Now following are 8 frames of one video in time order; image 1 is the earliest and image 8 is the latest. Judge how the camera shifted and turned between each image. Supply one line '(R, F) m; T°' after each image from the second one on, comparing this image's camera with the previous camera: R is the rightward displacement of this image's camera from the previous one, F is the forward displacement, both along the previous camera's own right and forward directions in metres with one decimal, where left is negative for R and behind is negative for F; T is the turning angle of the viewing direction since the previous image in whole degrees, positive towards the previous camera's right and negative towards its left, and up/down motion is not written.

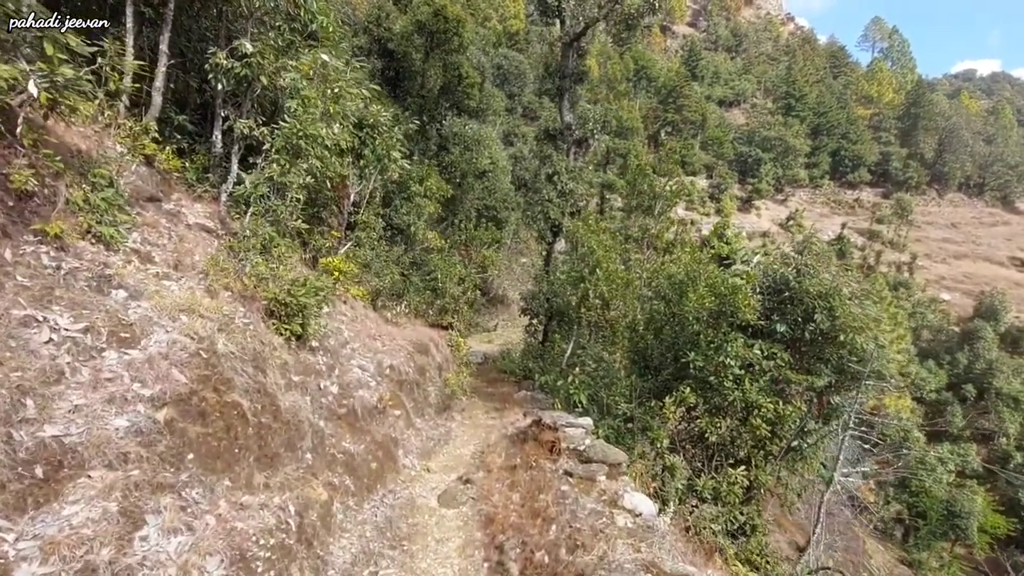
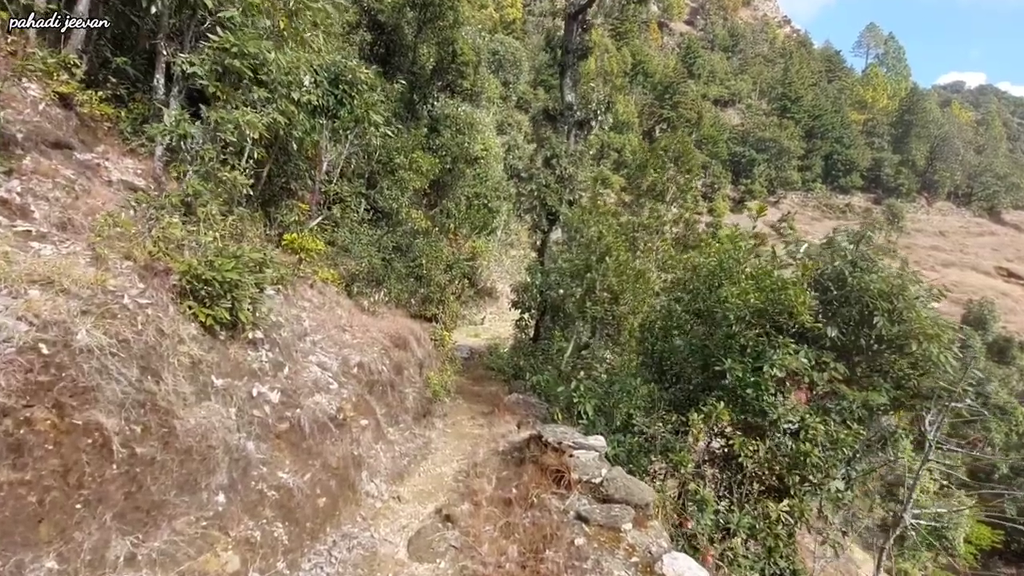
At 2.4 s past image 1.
(-0.1, +1.3) m; +1°
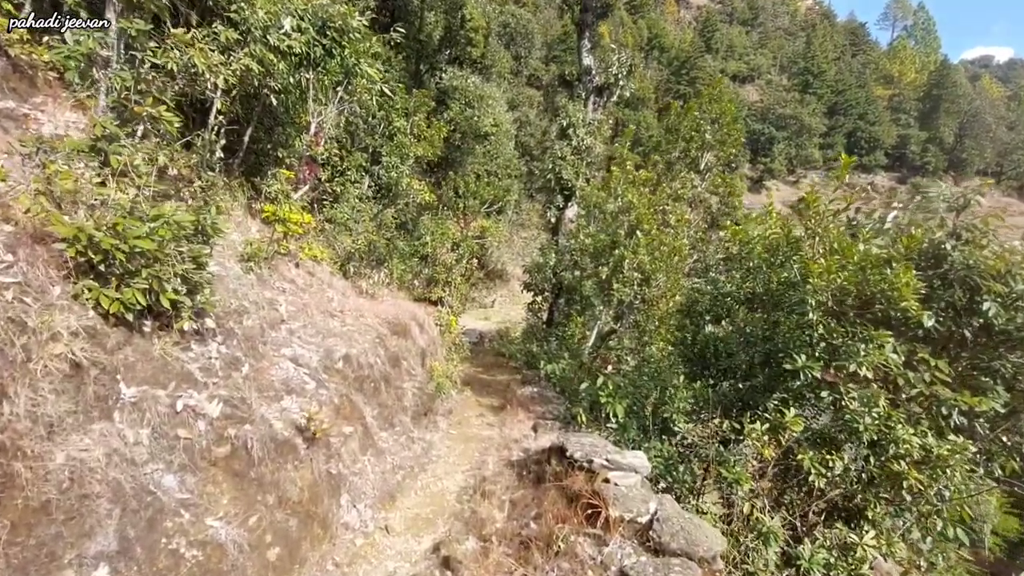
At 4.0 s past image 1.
(-0.1, +1.1) m; -1°
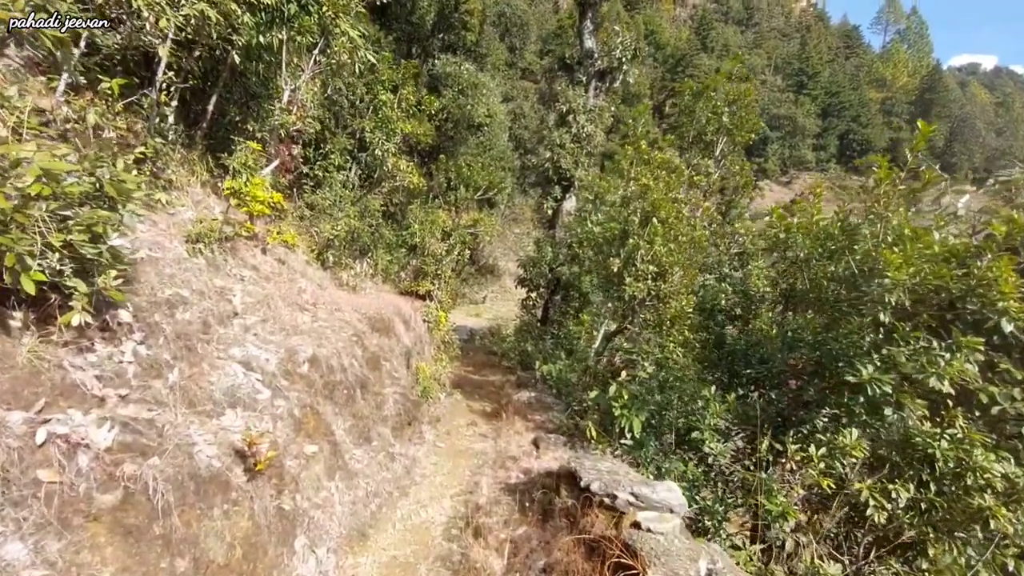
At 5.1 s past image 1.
(-0.1, +0.8) m; +1°
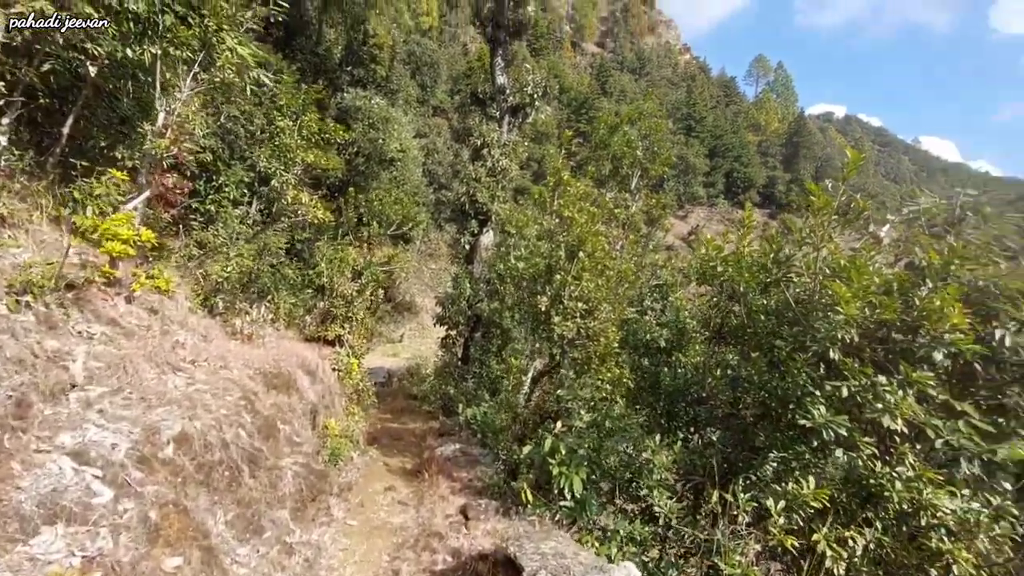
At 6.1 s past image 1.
(0.0, +0.5) m; +9°
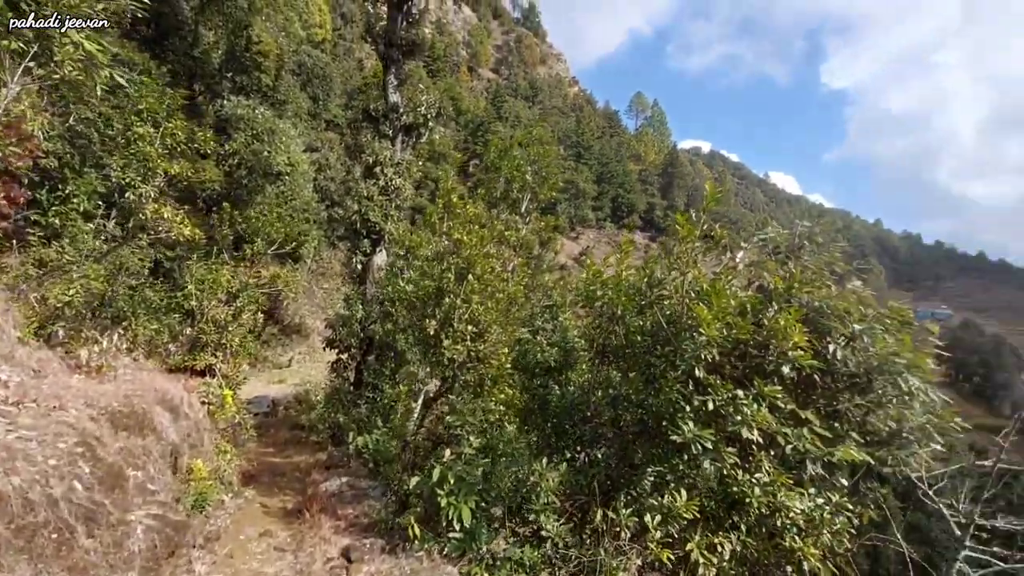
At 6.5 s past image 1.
(+0.1, 0.0) m; +11°
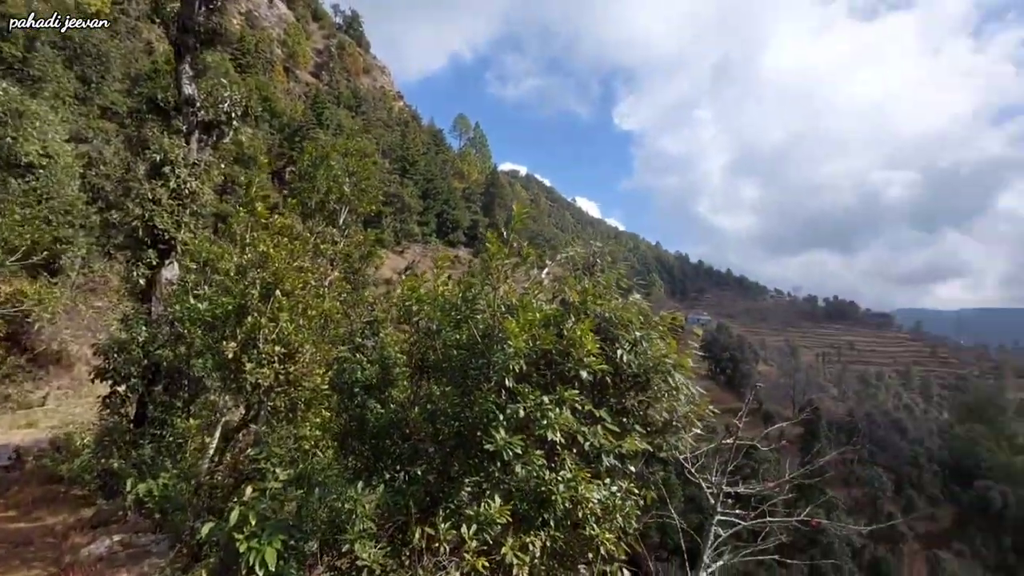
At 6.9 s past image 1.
(+0.1, 0.0) m; +19°
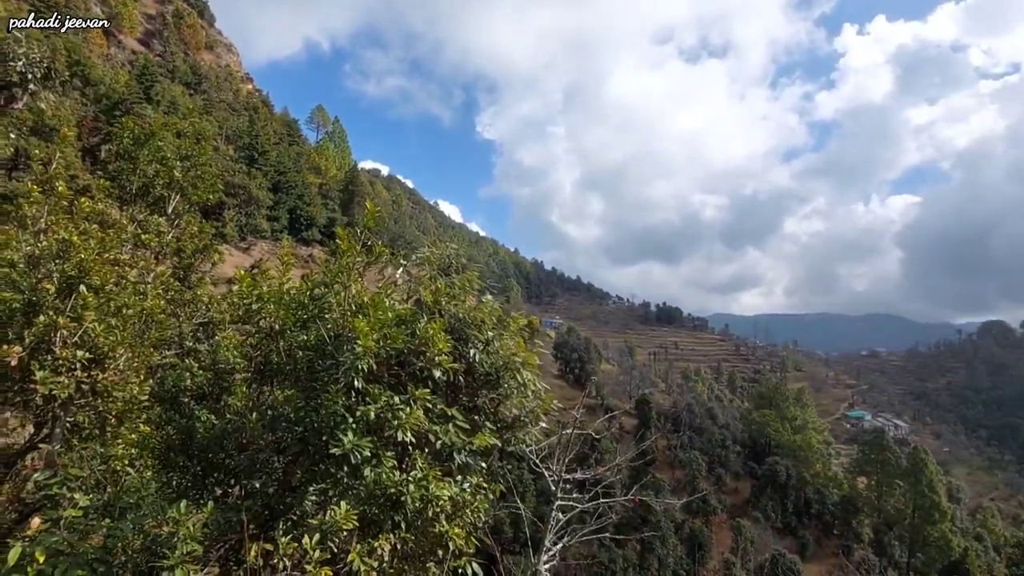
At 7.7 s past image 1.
(+0.1, -0.1) m; +15°
